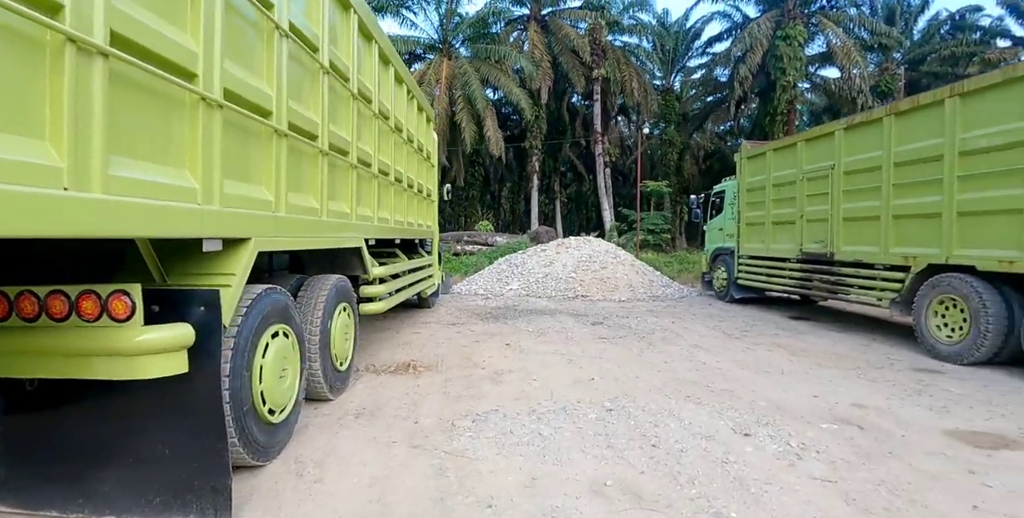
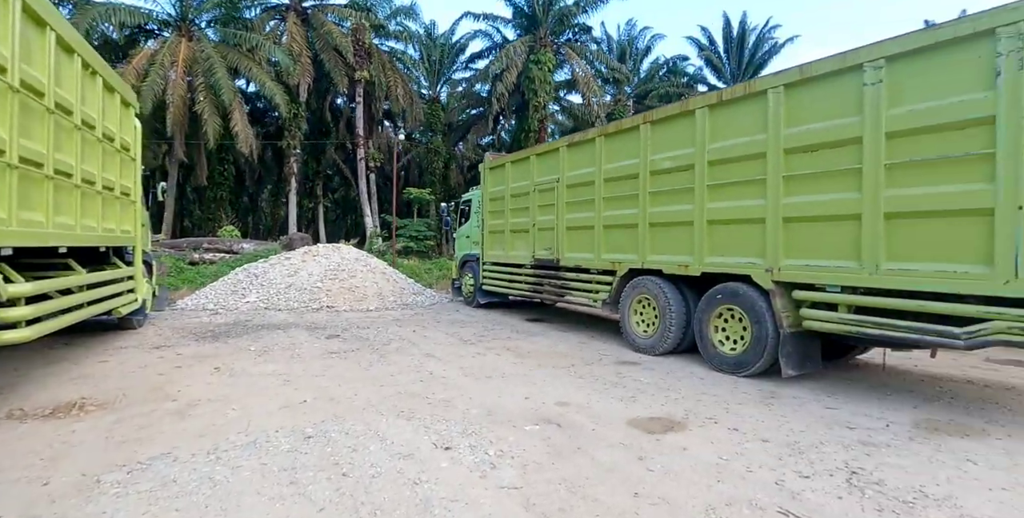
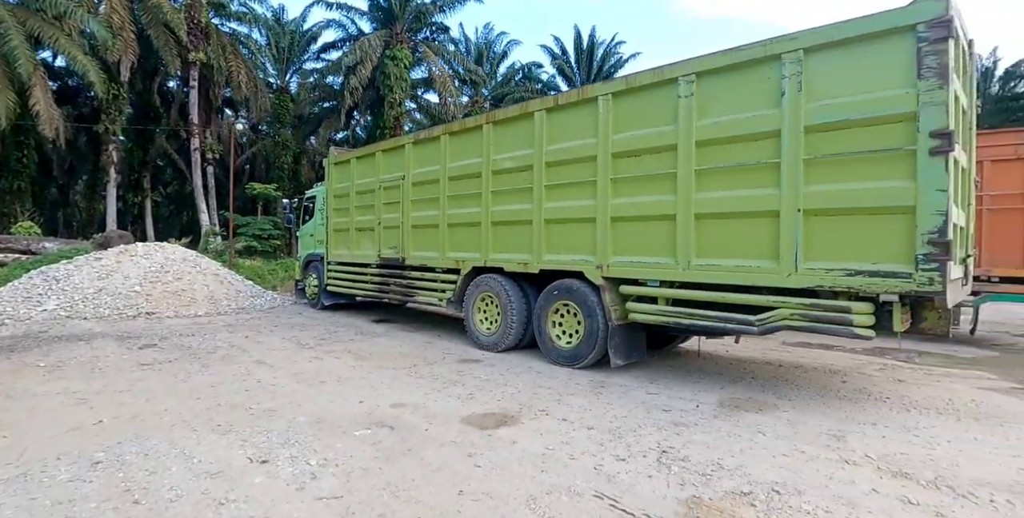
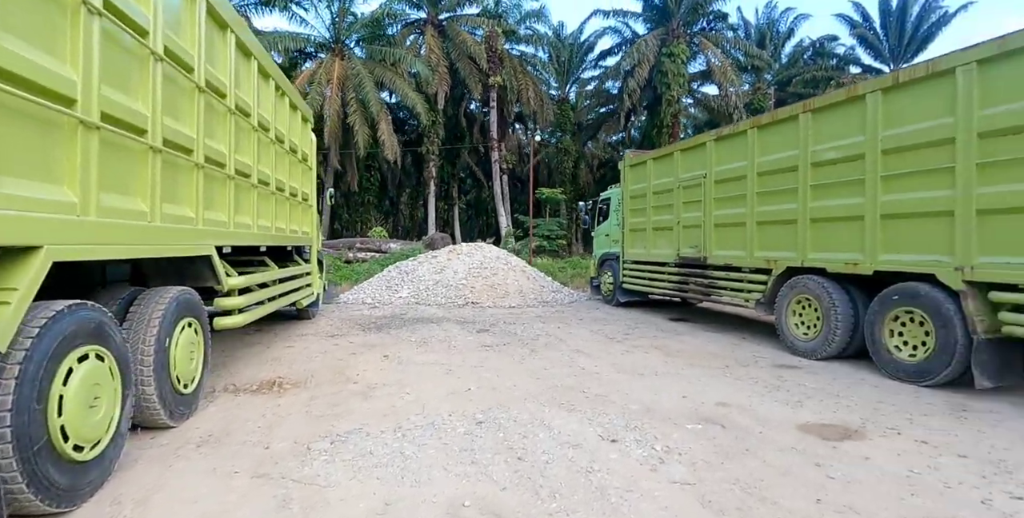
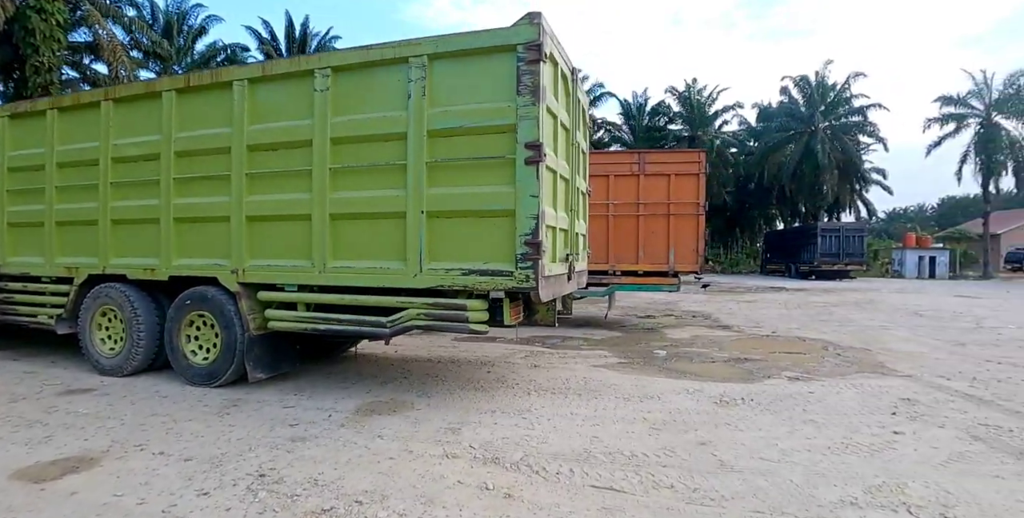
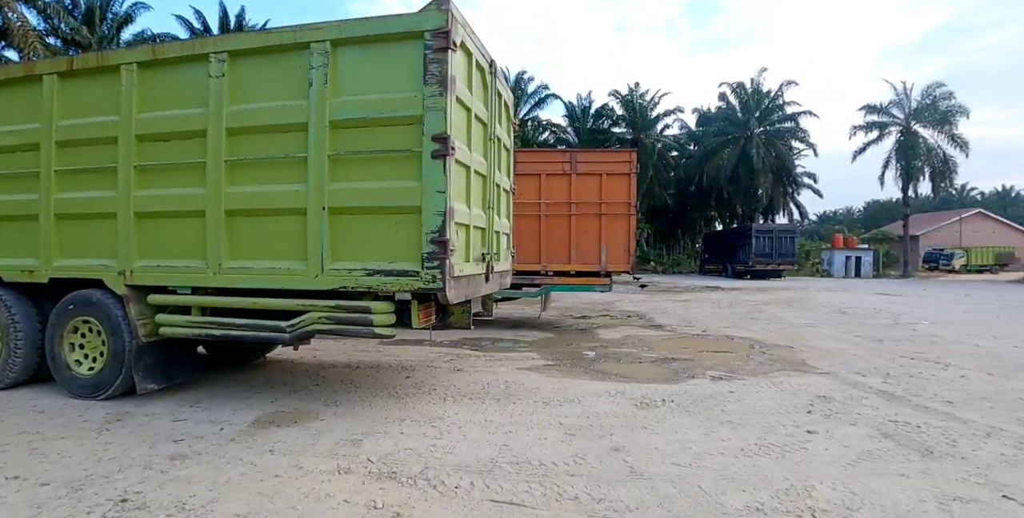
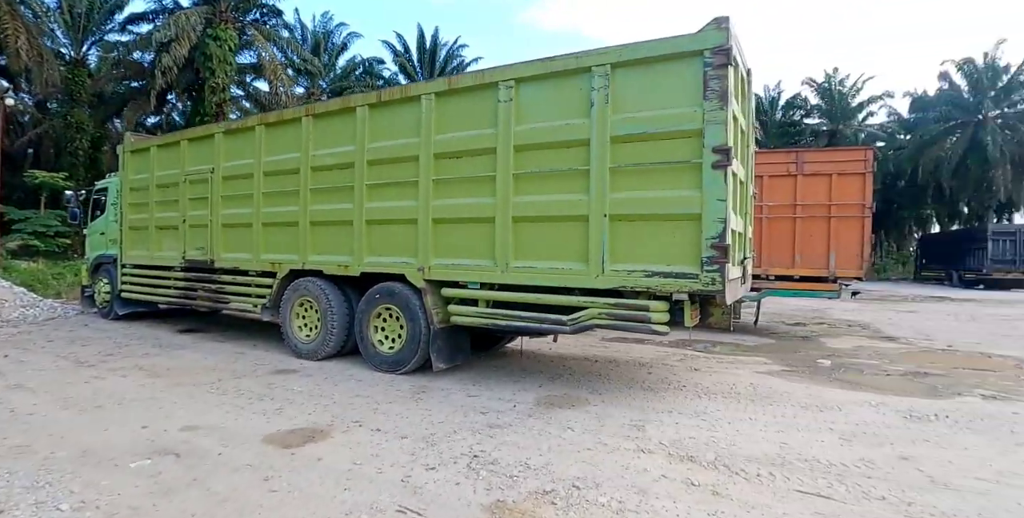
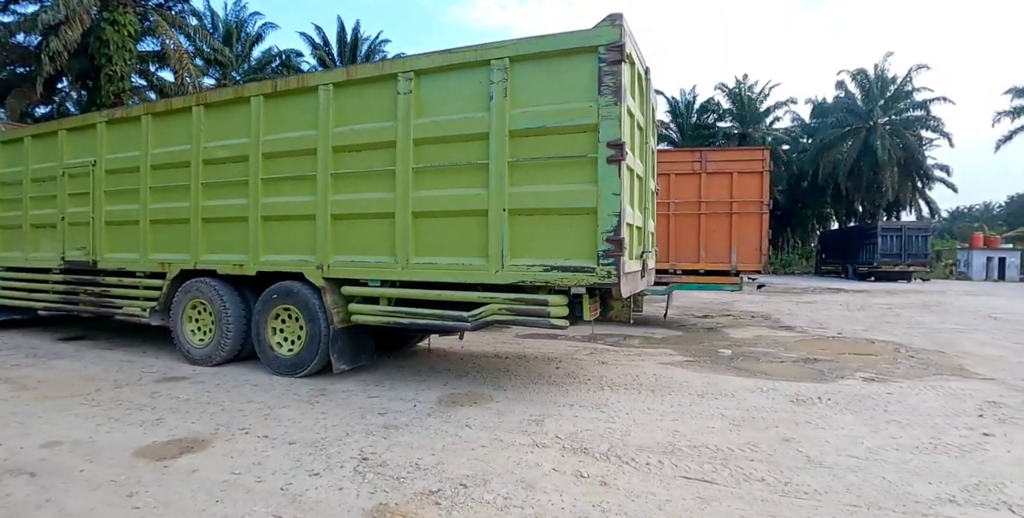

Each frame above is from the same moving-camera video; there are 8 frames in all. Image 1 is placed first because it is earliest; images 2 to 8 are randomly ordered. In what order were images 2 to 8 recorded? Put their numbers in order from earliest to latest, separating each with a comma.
4, 2, 3, 7, 8, 5, 6
